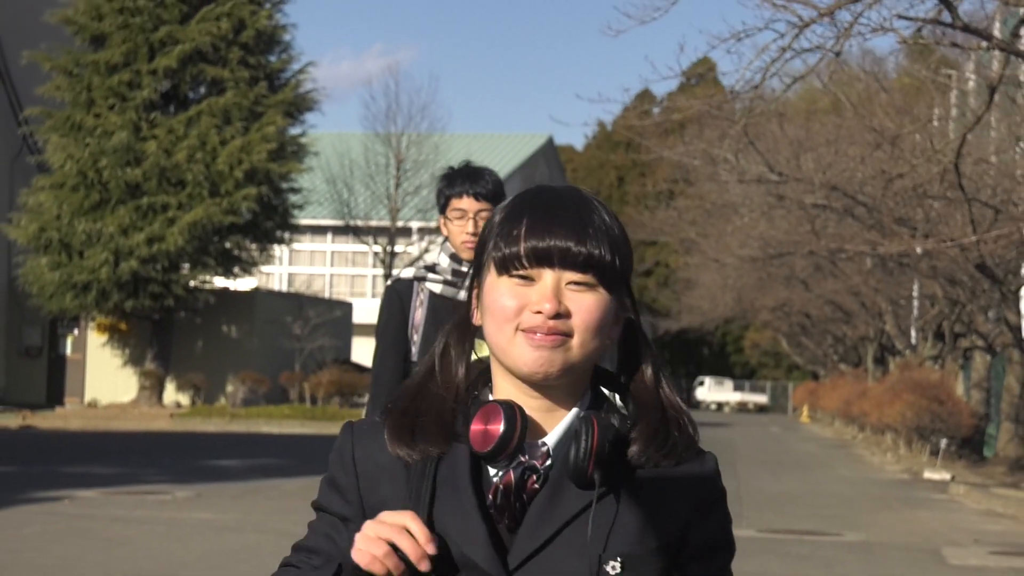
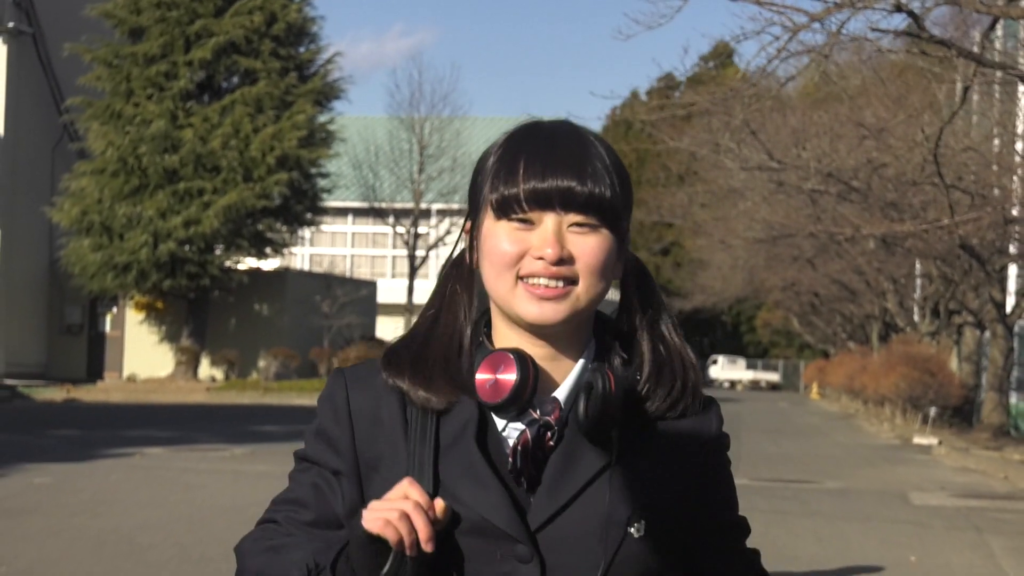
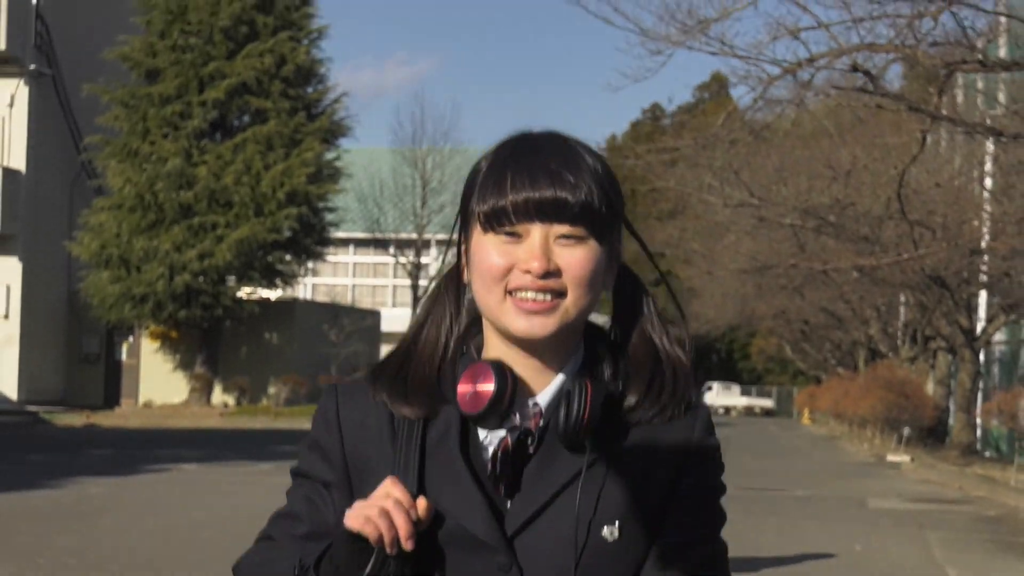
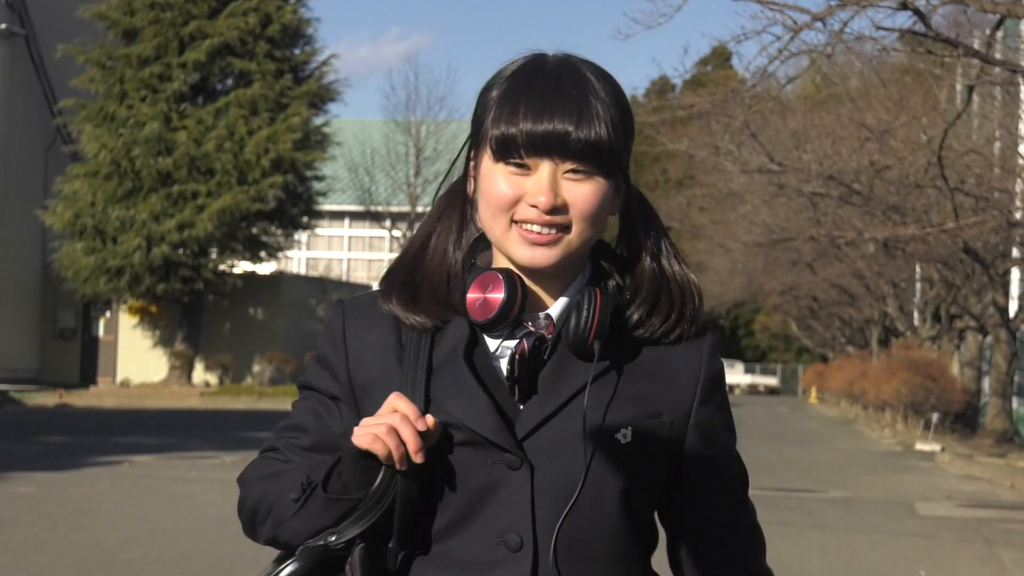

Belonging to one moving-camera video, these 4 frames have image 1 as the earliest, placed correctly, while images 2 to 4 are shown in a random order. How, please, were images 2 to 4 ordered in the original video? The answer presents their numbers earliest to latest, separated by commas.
4, 2, 3
